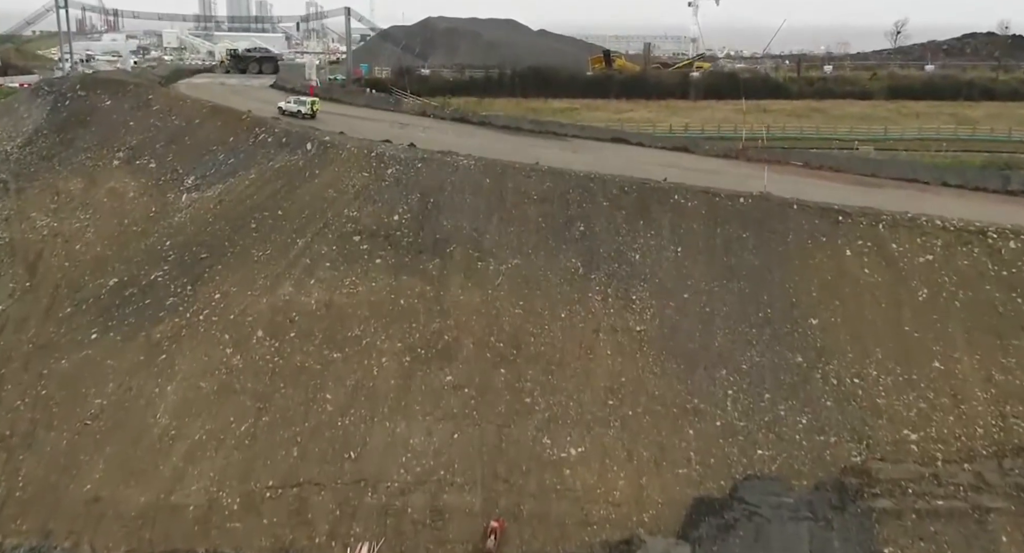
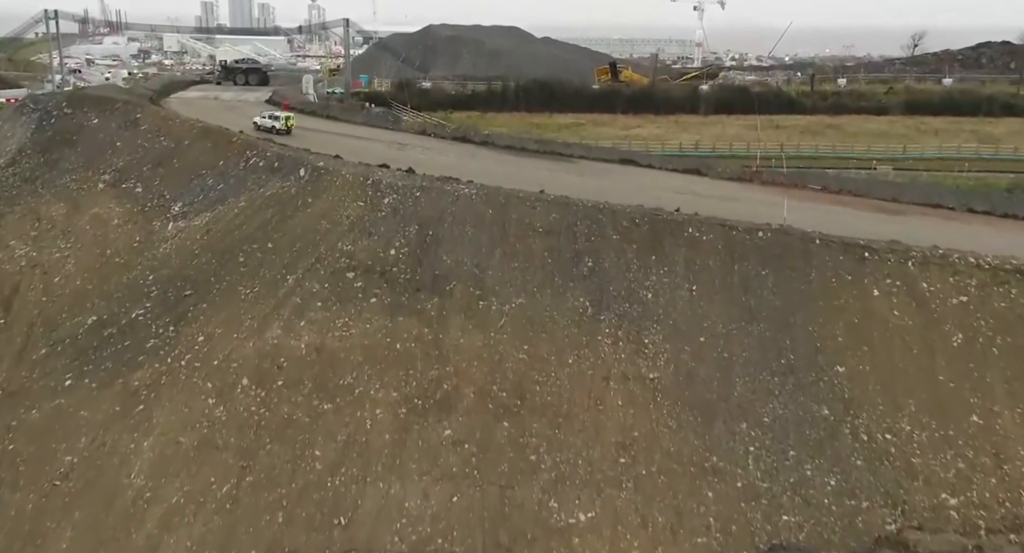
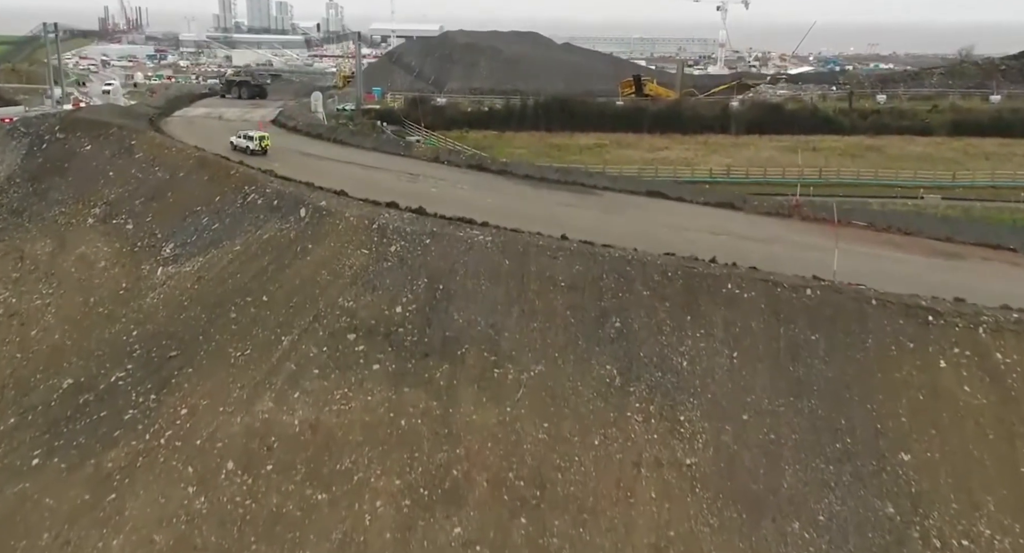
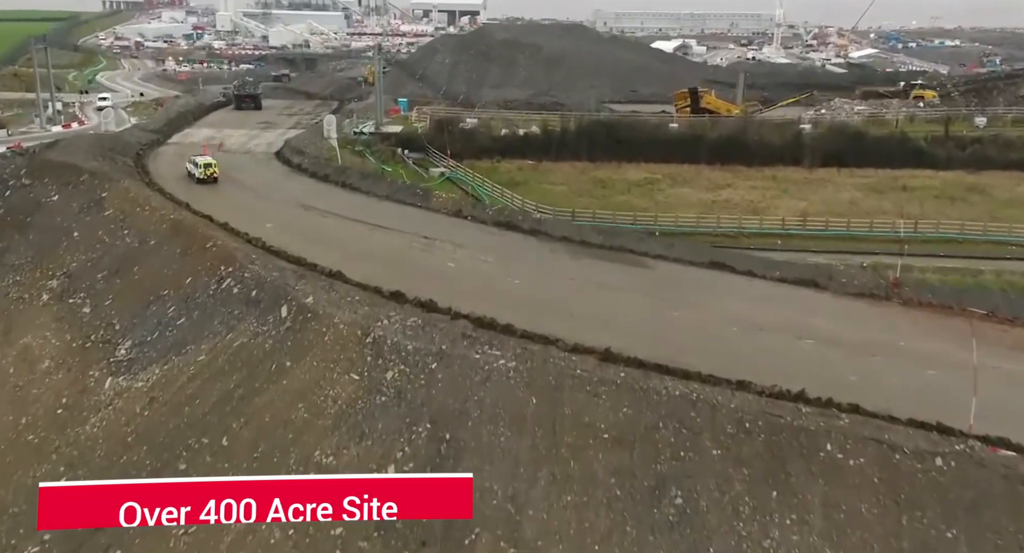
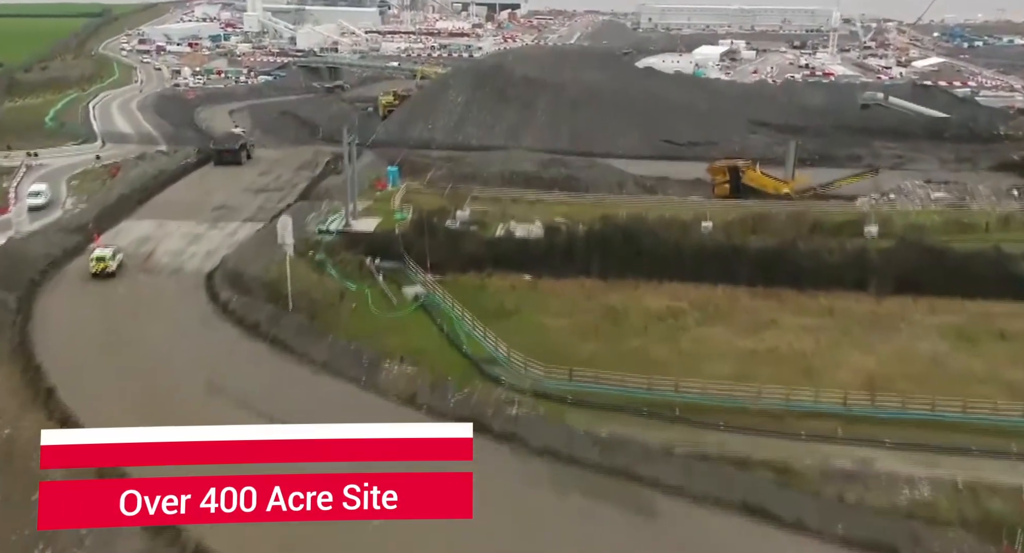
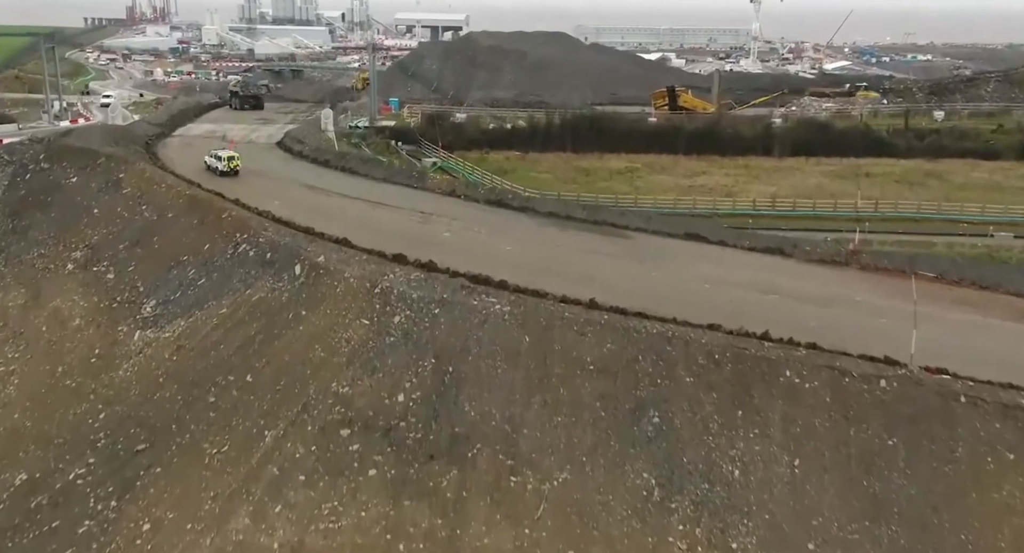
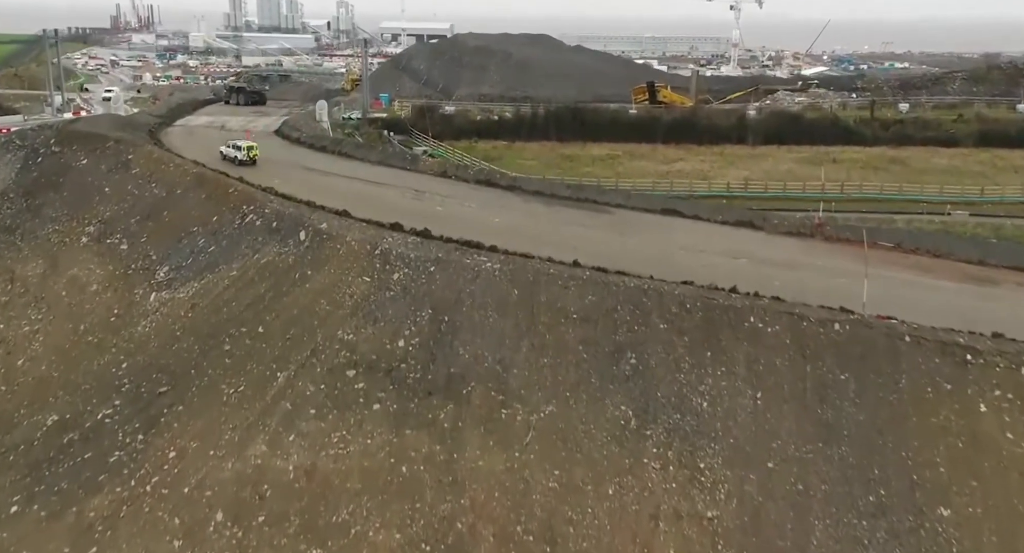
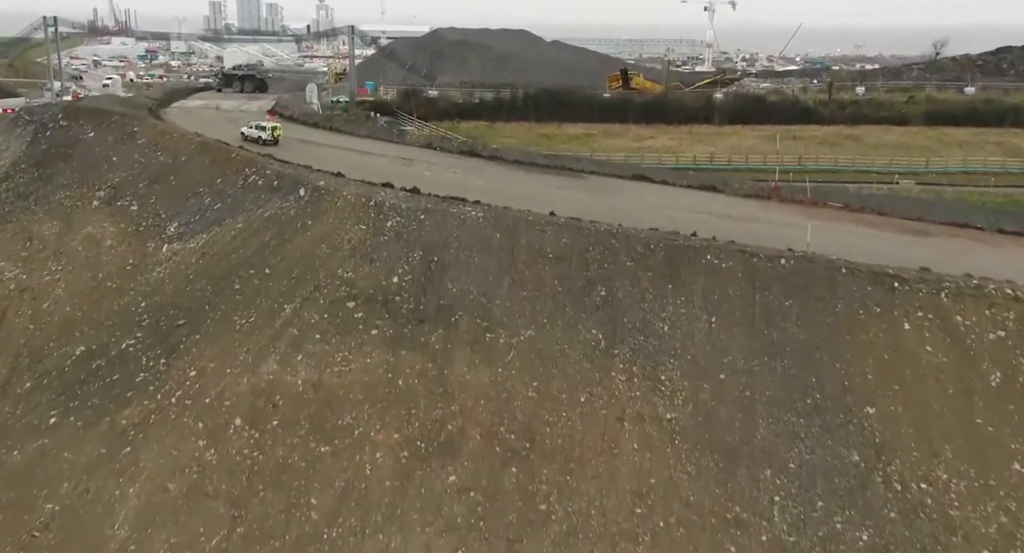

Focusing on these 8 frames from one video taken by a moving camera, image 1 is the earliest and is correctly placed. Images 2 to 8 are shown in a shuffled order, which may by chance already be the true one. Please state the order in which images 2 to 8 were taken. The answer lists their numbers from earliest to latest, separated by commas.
2, 8, 3, 7, 6, 4, 5
